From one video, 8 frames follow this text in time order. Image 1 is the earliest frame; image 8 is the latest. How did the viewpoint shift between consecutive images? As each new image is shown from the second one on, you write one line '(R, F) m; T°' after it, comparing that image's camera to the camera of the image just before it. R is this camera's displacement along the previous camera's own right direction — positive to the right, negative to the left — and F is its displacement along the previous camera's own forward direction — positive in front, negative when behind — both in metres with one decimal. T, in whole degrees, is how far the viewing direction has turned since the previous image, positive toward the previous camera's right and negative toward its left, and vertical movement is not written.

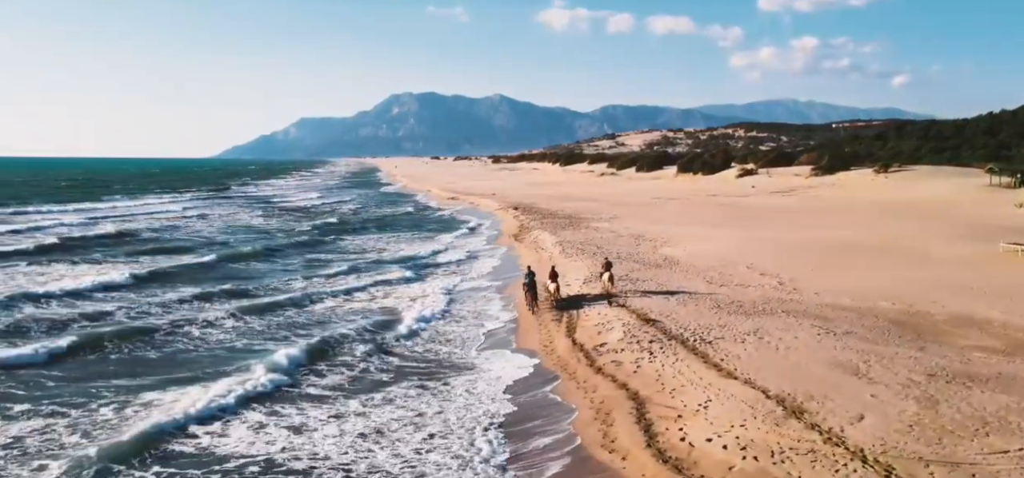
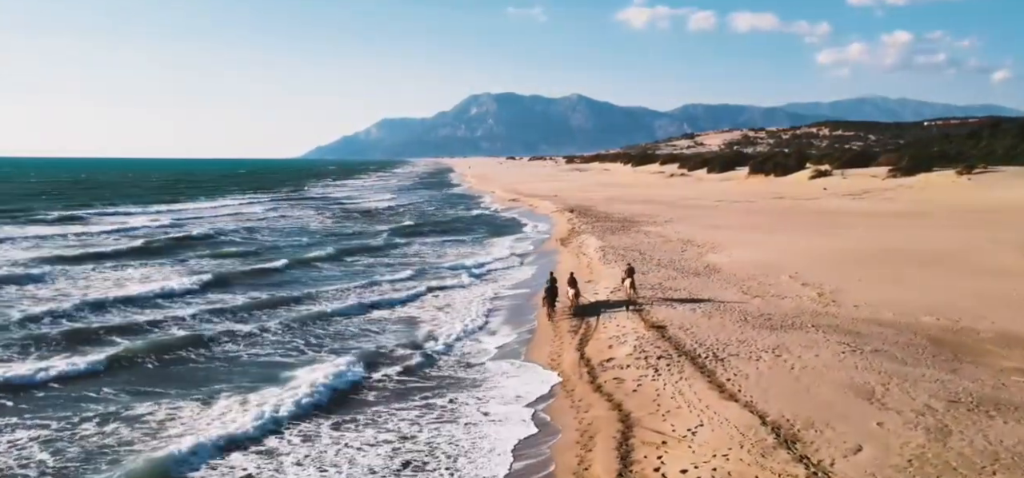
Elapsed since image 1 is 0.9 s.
(+0.9, +0.3) m; -5°
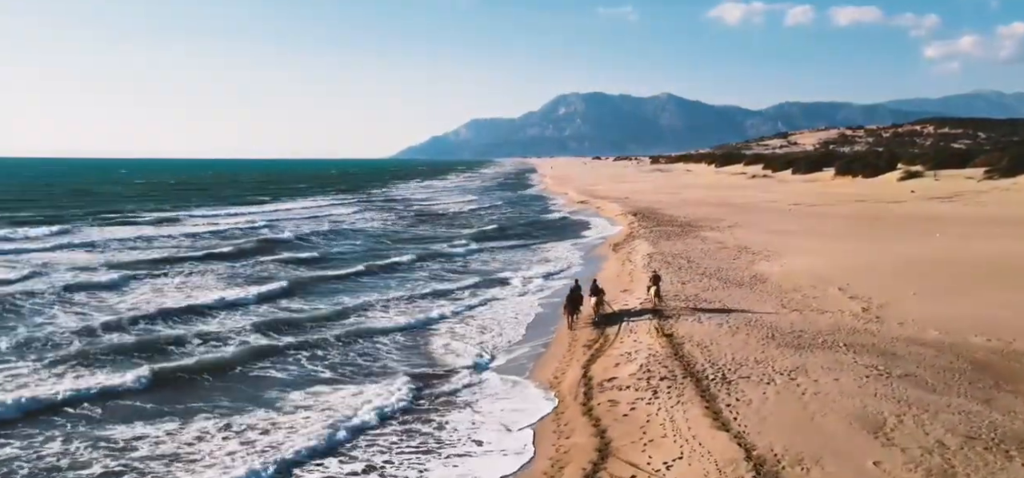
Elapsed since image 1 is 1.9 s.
(+1.1, +0.4) m; -5°
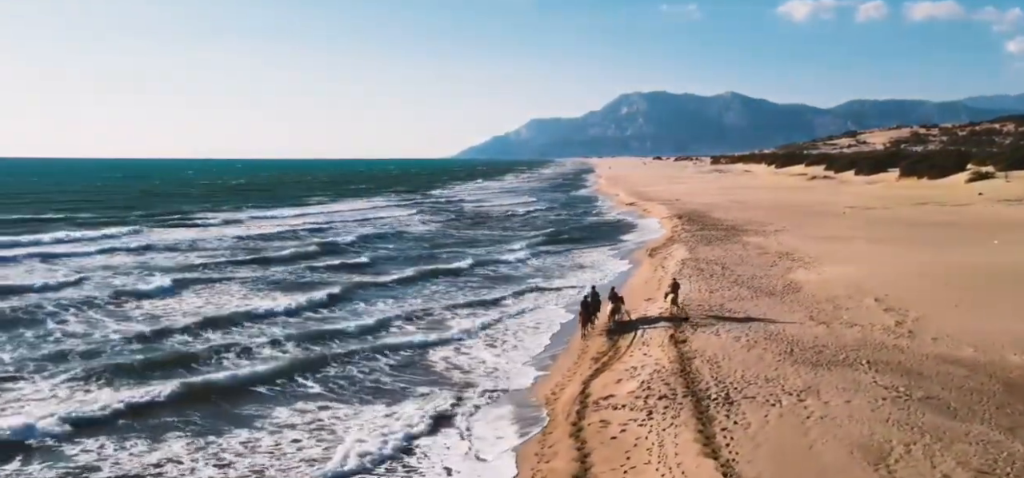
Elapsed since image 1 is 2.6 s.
(+0.8, +0.4) m; -4°
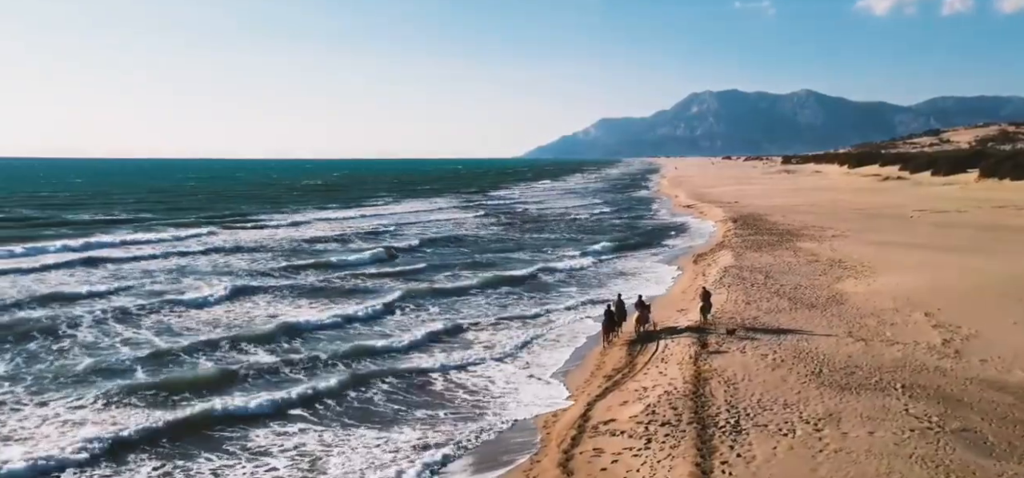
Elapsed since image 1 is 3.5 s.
(+0.9, +0.6) m; -4°
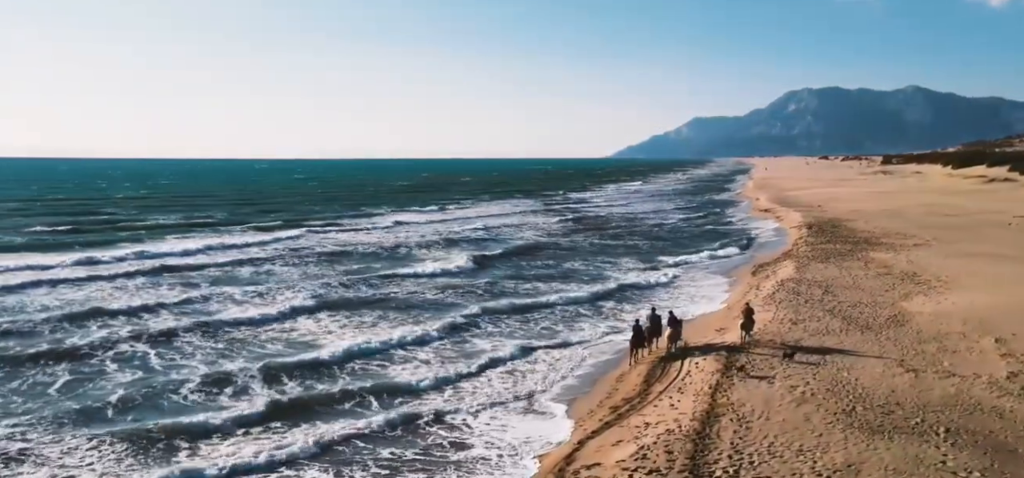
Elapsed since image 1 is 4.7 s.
(+1.2, +1.0) m; -6°
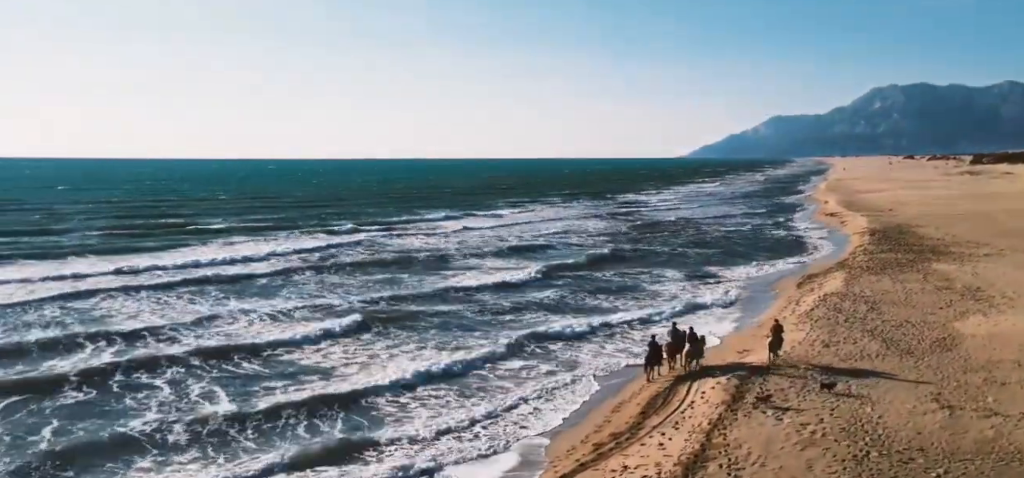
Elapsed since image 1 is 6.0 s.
(+1.3, +1.1) m; -5°
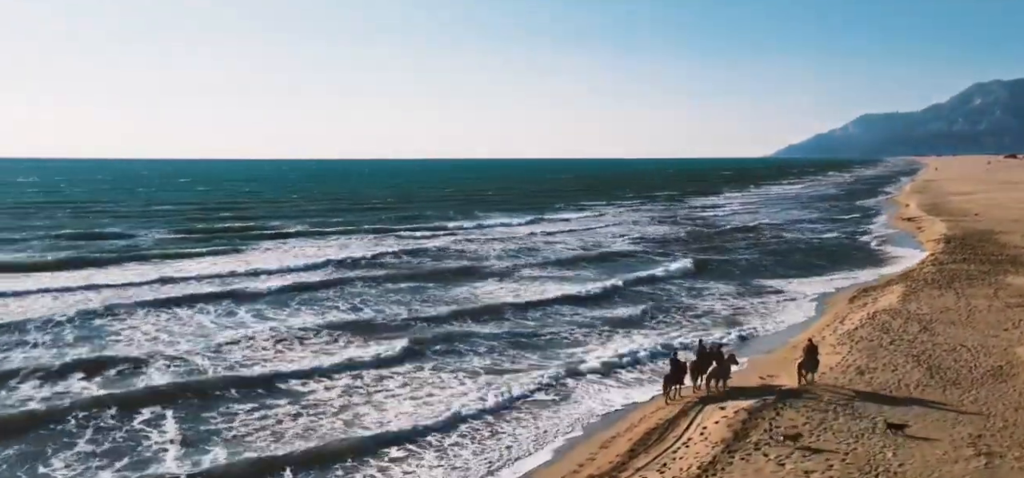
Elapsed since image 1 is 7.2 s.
(+1.4, +1.1) m; -5°
